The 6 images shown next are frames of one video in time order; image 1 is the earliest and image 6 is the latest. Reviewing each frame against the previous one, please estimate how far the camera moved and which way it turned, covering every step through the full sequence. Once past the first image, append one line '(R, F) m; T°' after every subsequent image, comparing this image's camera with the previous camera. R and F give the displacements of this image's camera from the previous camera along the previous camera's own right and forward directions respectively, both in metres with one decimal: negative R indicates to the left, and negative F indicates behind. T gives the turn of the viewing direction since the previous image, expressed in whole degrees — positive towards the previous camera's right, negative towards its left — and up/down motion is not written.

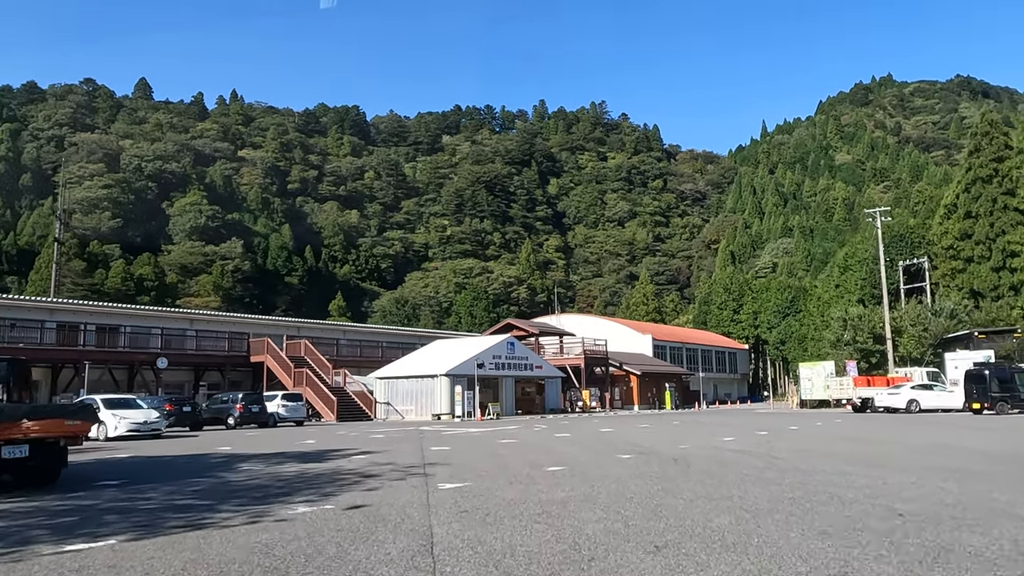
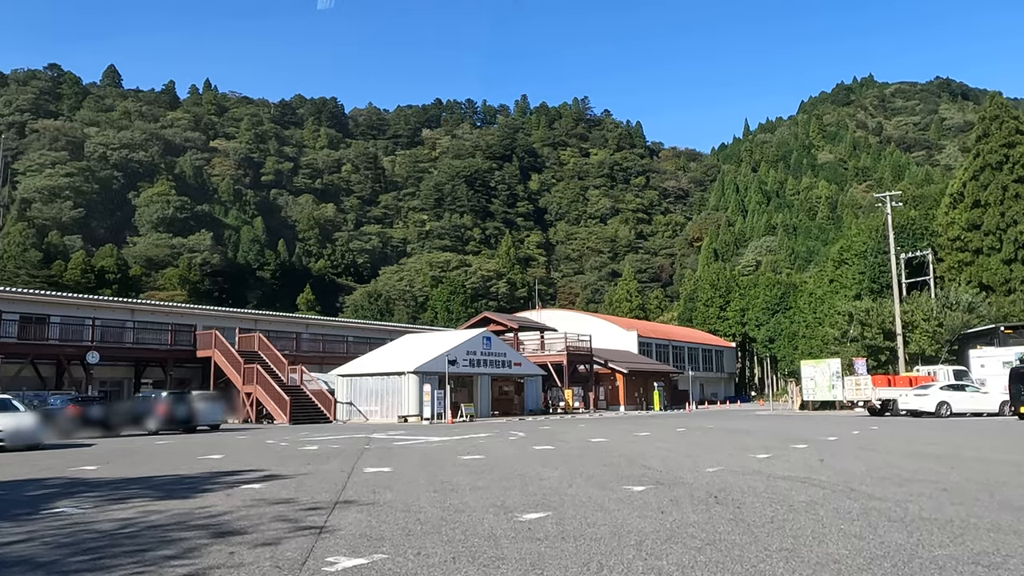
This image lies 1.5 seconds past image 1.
(+0.2, +3.6) m; +1°
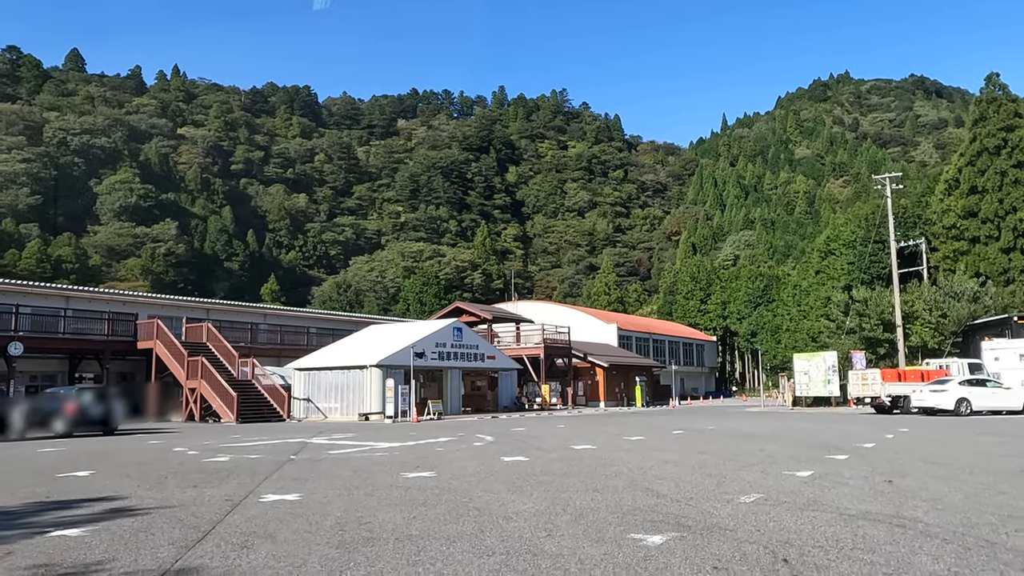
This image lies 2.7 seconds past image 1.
(+0.2, +2.8) m; +2°
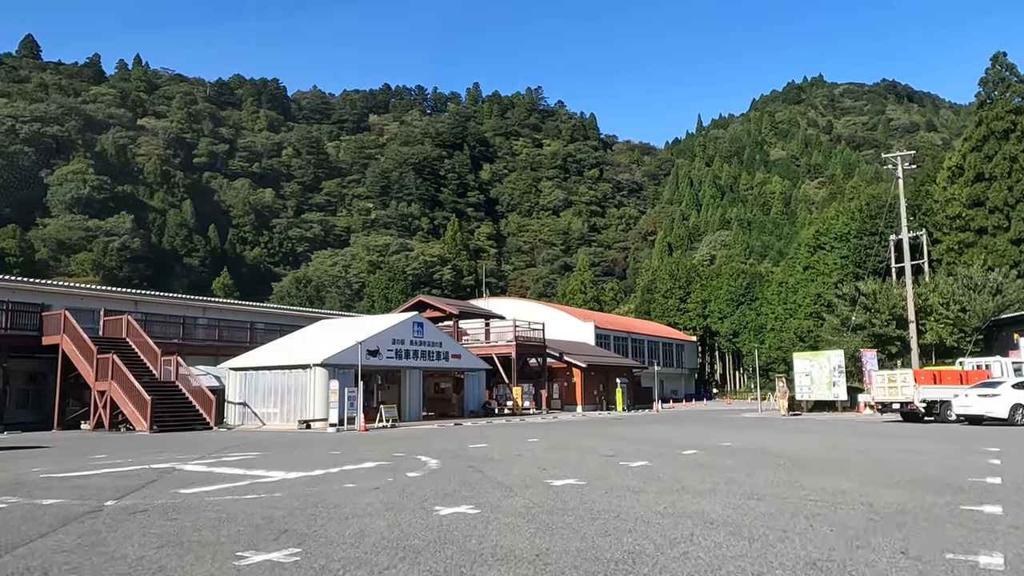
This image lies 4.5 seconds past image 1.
(+0.3, +3.9) m; +2°
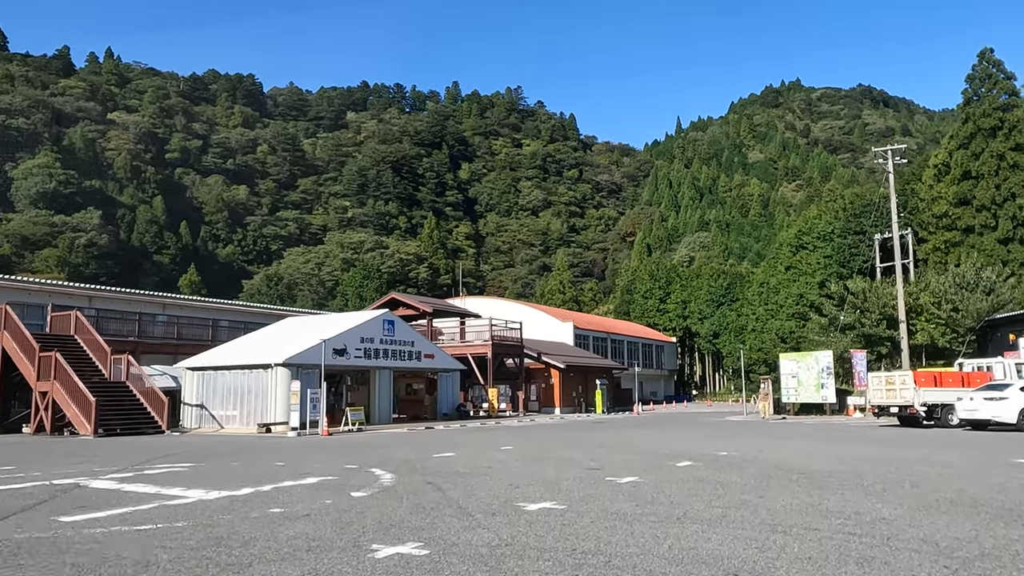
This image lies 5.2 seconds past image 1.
(+0.1, +1.4) m; +2°
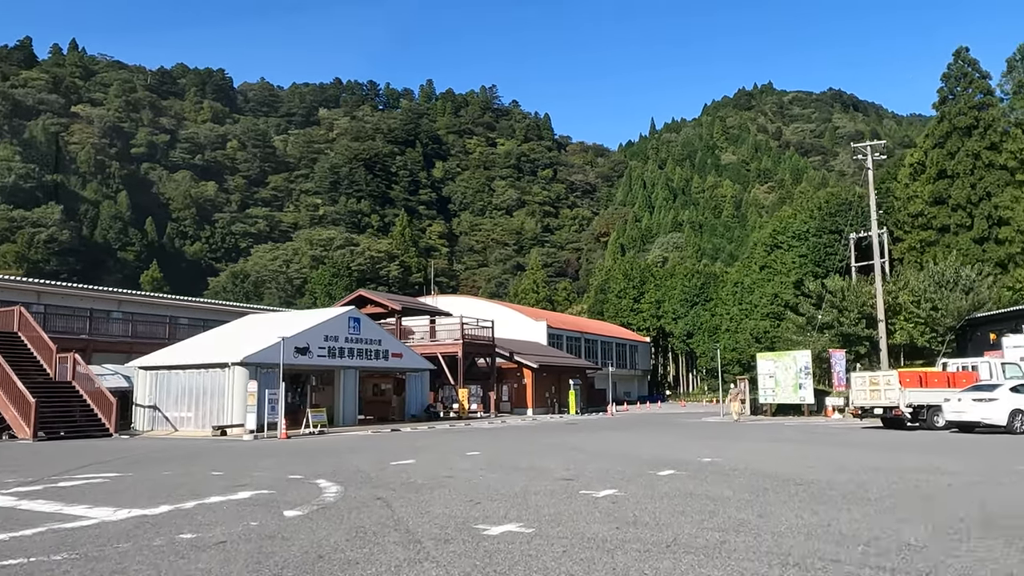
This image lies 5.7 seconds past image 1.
(+0.1, +1.0) m; +2°
